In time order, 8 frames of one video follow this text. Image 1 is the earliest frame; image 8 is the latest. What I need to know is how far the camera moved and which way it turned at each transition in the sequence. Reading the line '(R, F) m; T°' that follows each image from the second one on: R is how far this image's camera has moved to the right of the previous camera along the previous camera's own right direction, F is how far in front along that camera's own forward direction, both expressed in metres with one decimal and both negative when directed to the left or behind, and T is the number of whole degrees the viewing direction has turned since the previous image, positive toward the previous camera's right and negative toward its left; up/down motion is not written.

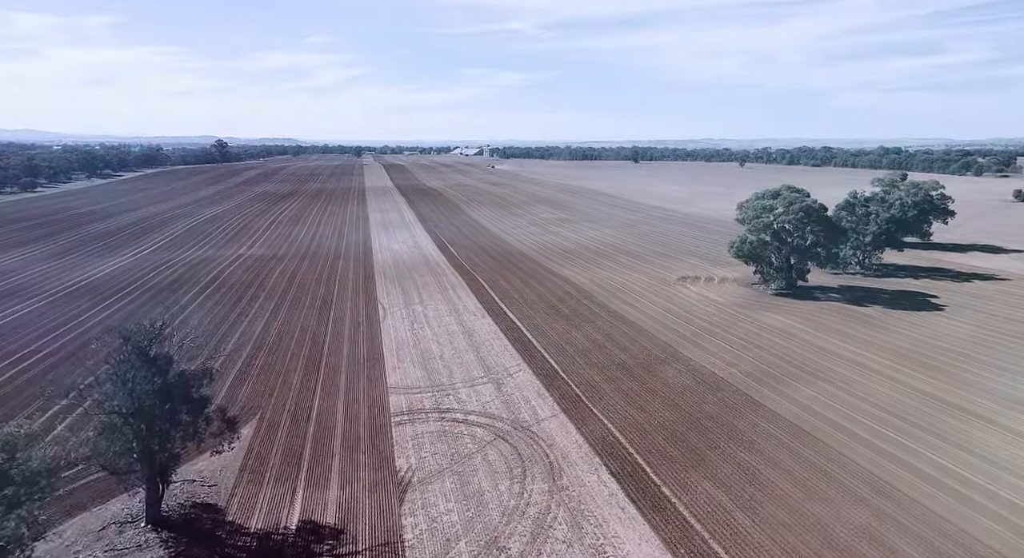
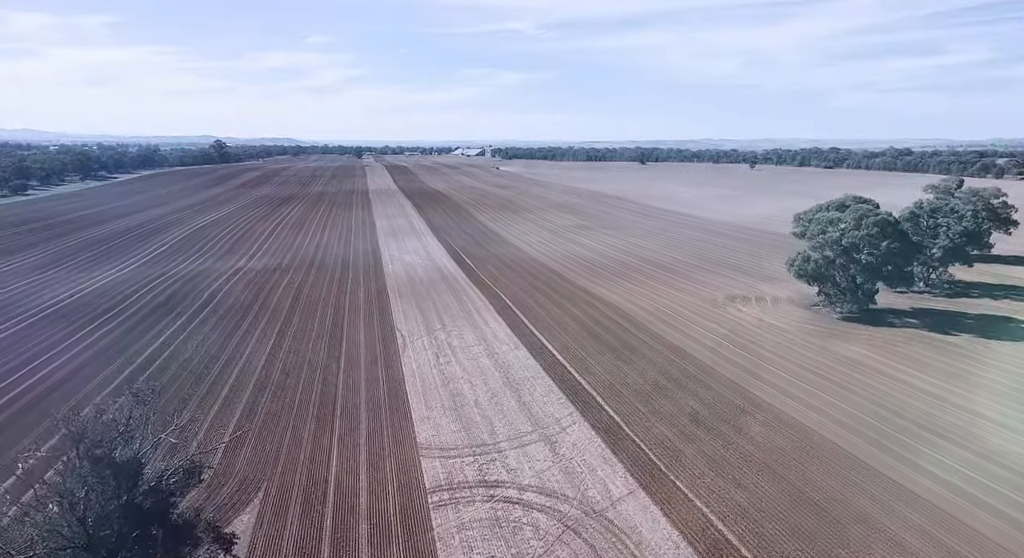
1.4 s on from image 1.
(-1.0, +1.9) m; 0°
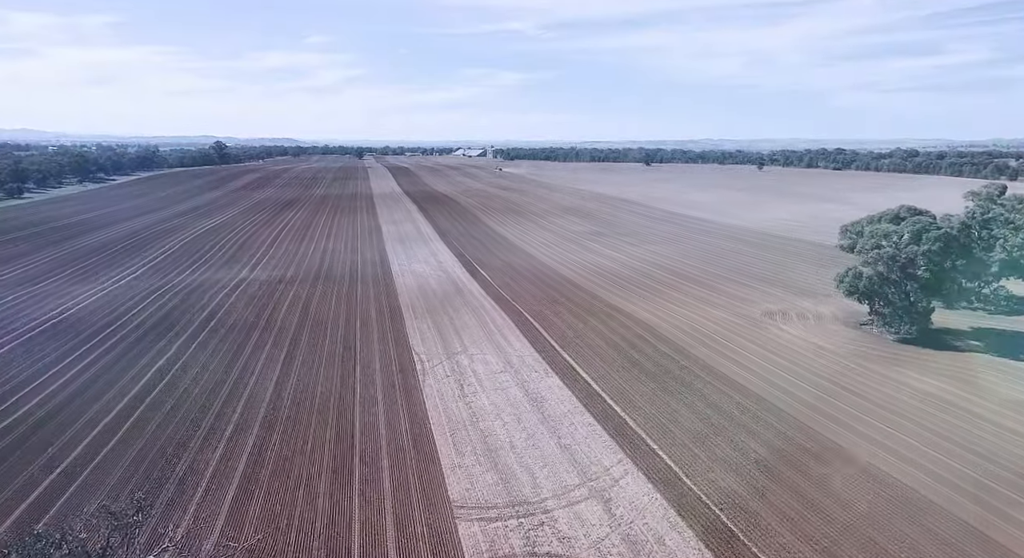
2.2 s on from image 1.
(-0.7, +1.2) m; 0°
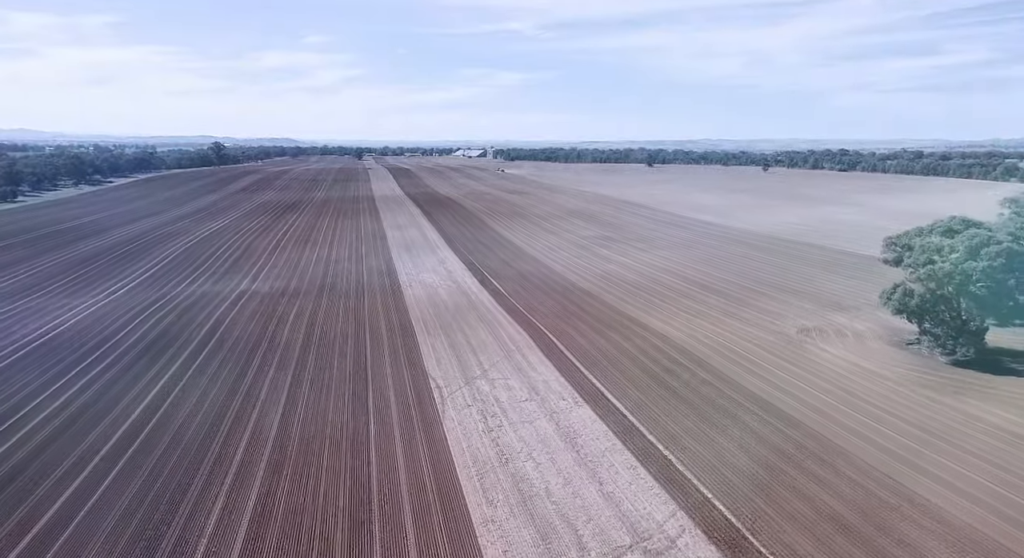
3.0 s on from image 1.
(-0.6, +1.0) m; 0°
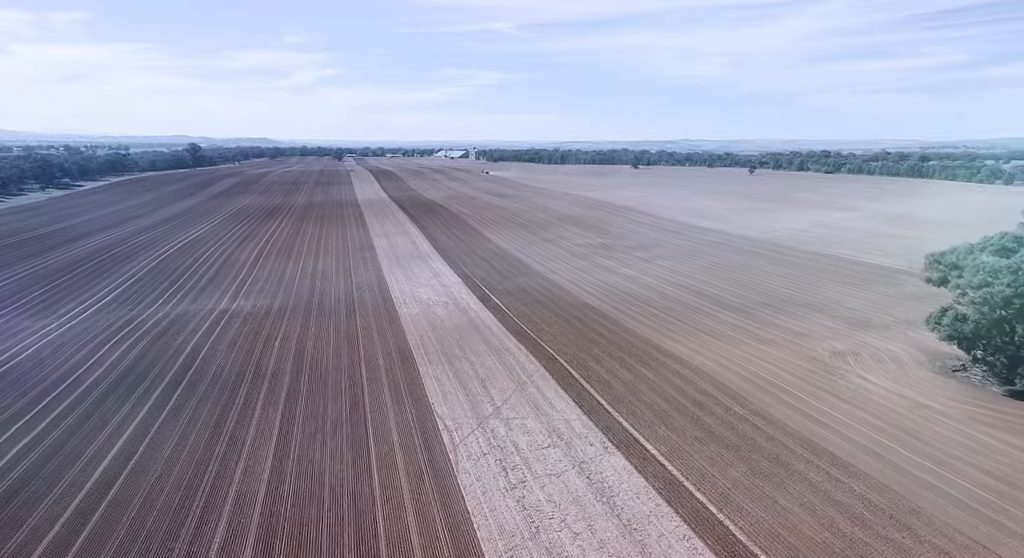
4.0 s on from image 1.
(-0.7, +1.3) m; +2°
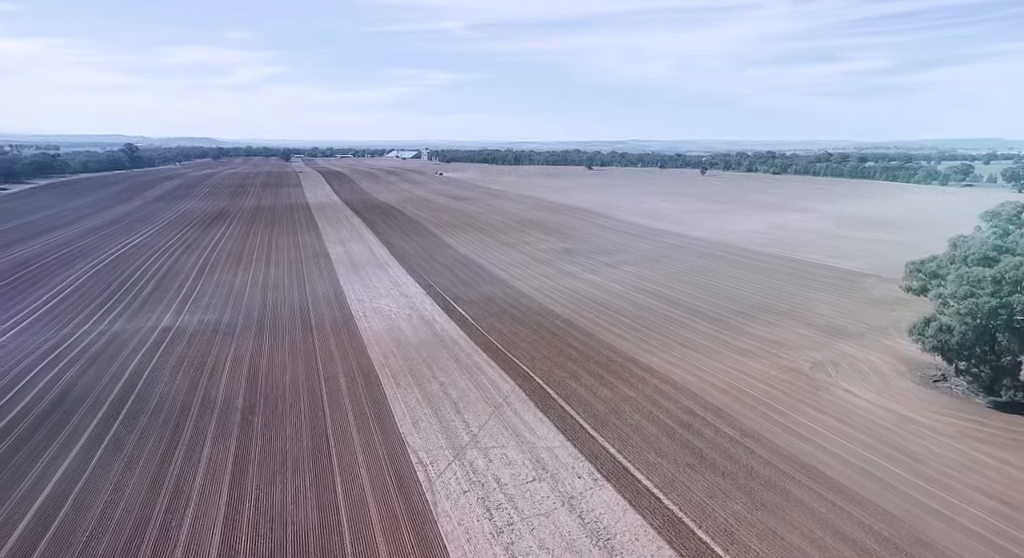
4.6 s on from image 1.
(-0.4, +0.8) m; +5°
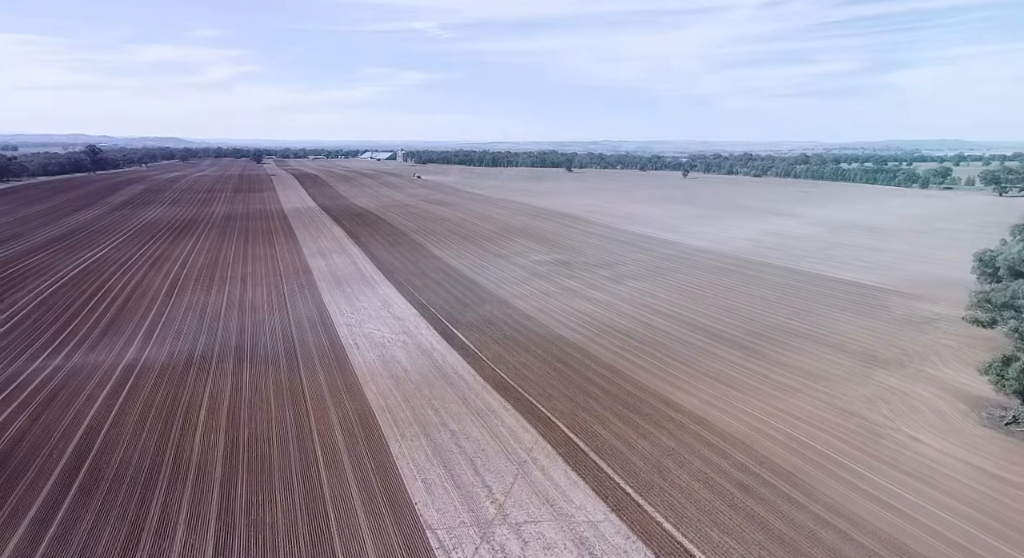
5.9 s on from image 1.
(-1.0, +1.6) m; +2°
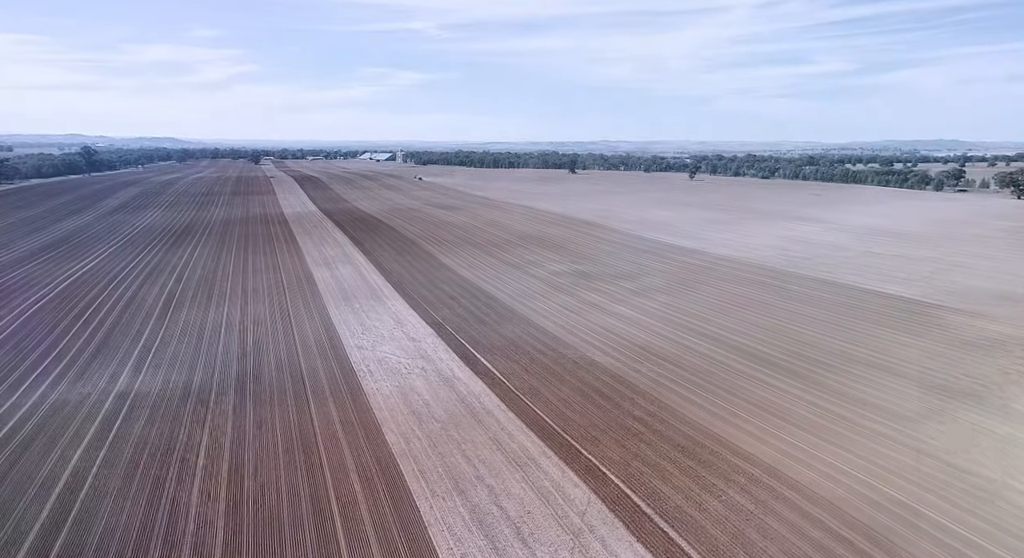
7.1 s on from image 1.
(-1.0, +1.6) m; 0°
